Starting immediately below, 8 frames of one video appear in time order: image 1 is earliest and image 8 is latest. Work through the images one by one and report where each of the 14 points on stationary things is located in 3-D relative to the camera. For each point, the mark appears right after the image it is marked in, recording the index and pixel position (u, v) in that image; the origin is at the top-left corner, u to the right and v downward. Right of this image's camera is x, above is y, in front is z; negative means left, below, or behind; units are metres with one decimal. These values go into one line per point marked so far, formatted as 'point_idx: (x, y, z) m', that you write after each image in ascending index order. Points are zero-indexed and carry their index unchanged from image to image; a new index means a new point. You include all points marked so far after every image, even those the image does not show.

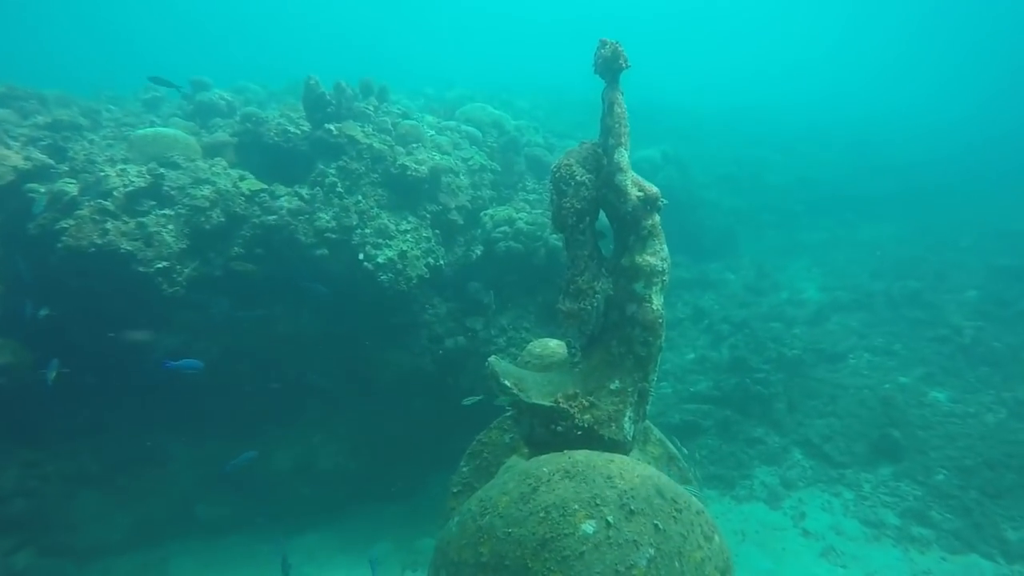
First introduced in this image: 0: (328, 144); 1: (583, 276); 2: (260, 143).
0: (-2.9, +2.2, +10.1) m
1: (+0.6, +0.1, +5.9) m
2: (-4.0, +2.3, +10.2) m
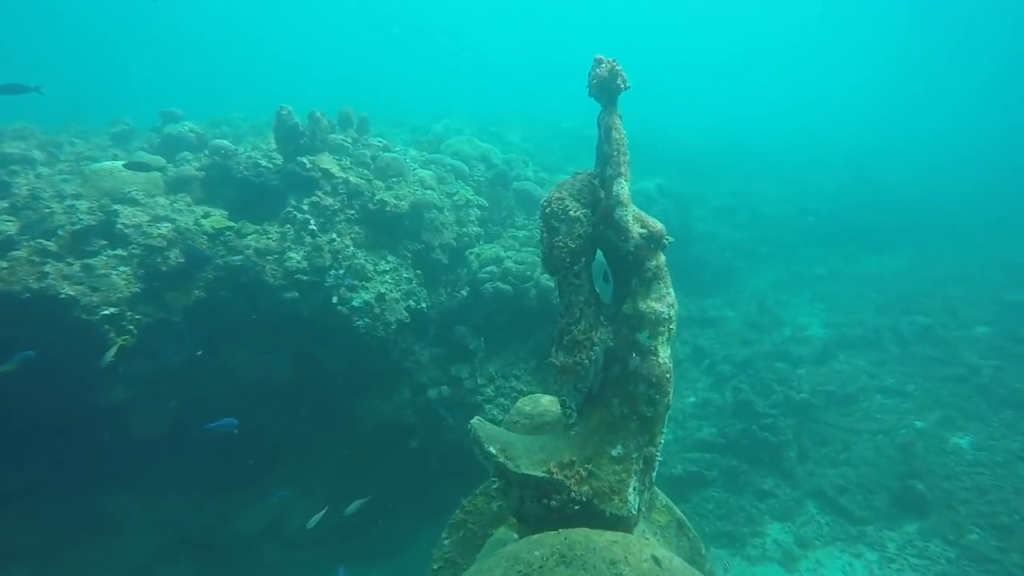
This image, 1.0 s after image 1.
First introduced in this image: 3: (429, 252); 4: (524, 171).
0: (-3.1, +1.6, +9.4) m
1: (+0.5, -0.3, +5.2) m
2: (-4.2, +1.6, +9.5) m
3: (-1.3, +0.5, +9.9) m
4: (+0.2, +2.8, +15.5) m
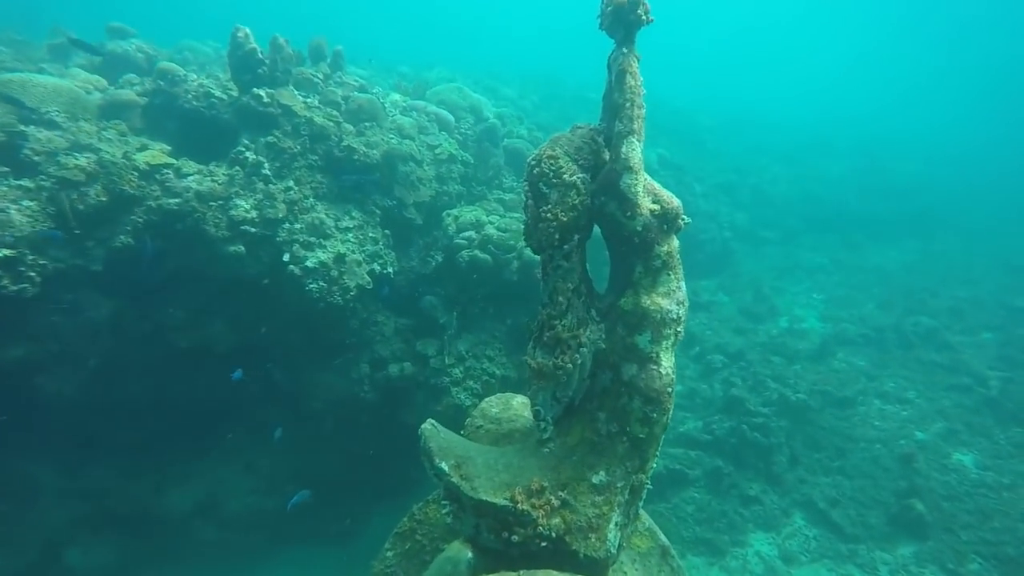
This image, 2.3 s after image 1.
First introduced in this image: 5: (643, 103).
0: (-3.2, +2.2, +8.1) m
1: (+0.3, -0.2, +4.1) m
2: (-4.3, +2.3, +8.2) m
3: (-1.5, +1.0, +8.8) m
4: (+0.1, +3.5, +14.2) m
5: (+0.8, +1.2, +4.0) m
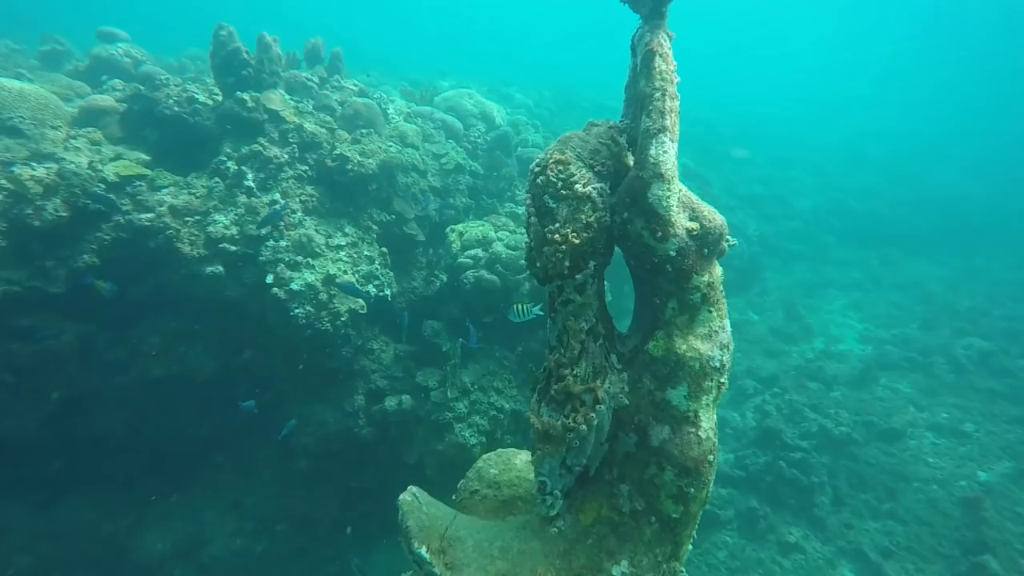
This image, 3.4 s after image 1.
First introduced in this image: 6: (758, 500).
0: (-3.1, +1.9, +7.4) m
1: (+0.3, -0.4, +3.2) m
2: (-4.2, +2.0, +7.5) m
3: (-1.4, +0.8, +8.0) m
4: (+0.4, +3.1, +13.4) m
5: (+0.8, +1.0, +3.2) m
6: (+3.5, -3.0, +9.2) m
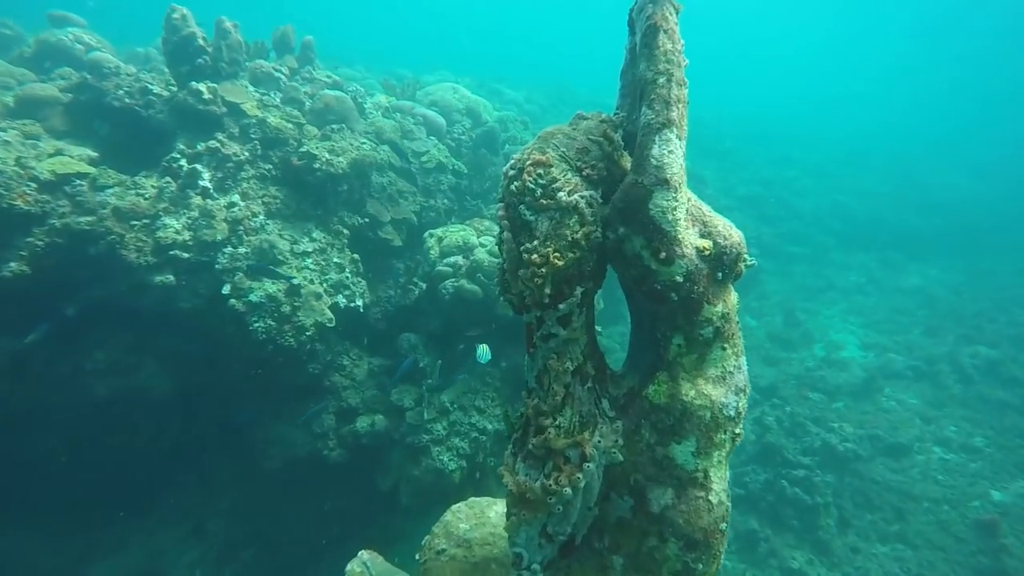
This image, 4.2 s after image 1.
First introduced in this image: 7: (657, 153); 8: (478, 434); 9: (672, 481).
0: (-3.2, +1.8, +6.7) m
1: (+0.2, -0.5, +2.6) m
2: (-4.3, +1.9, +6.8) m
3: (-1.5, +0.7, +7.3) m
4: (+0.2, +3.0, +12.8) m
5: (+0.7, +0.8, +2.6) m
6: (+3.3, -3.1, +8.7) m
7: (+0.5, +0.5, +2.4) m
8: (-0.4, -1.5, +6.8) m
9: (+0.6, -0.8, +2.7) m
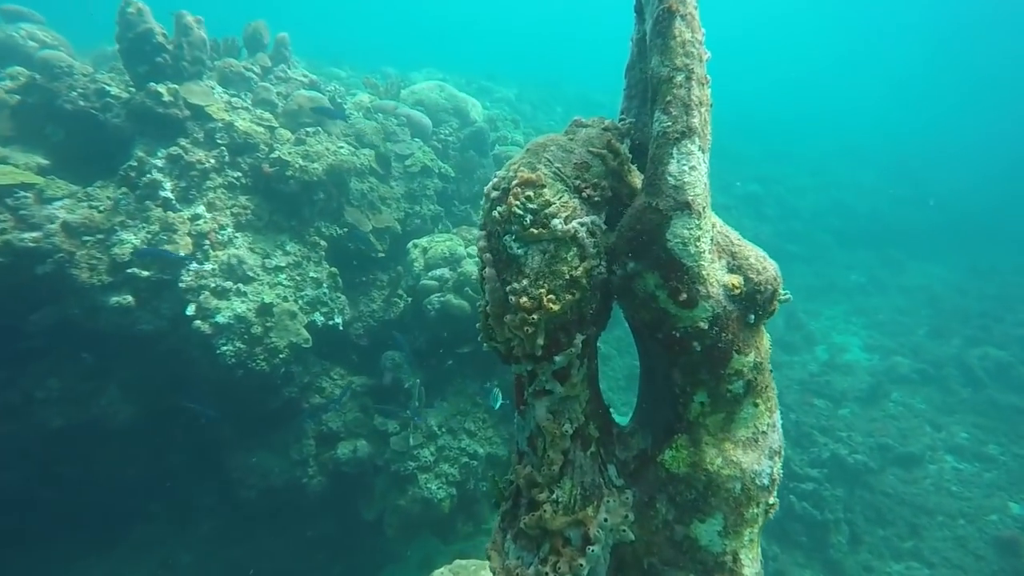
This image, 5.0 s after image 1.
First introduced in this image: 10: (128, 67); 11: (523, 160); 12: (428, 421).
0: (-3.3, +1.6, +6.2) m
1: (+0.1, -0.7, +2.1) m
2: (-4.4, +1.7, +6.3) m
3: (-1.6, +0.5, +6.8) m
4: (0.0, +2.9, +12.3) m
5: (+0.6, +0.7, +2.1) m
6: (+3.2, -3.2, +8.2) m
7: (+0.5, +0.4, +1.9) m
8: (-0.4, -1.6, +6.3) m
9: (+0.6, -0.9, +2.2) m
10: (-3.8, +2.3, +6.7) m
11: (0.0, +0.4, +2.1) m
12: (-0.8, -1.3, +6.4) m
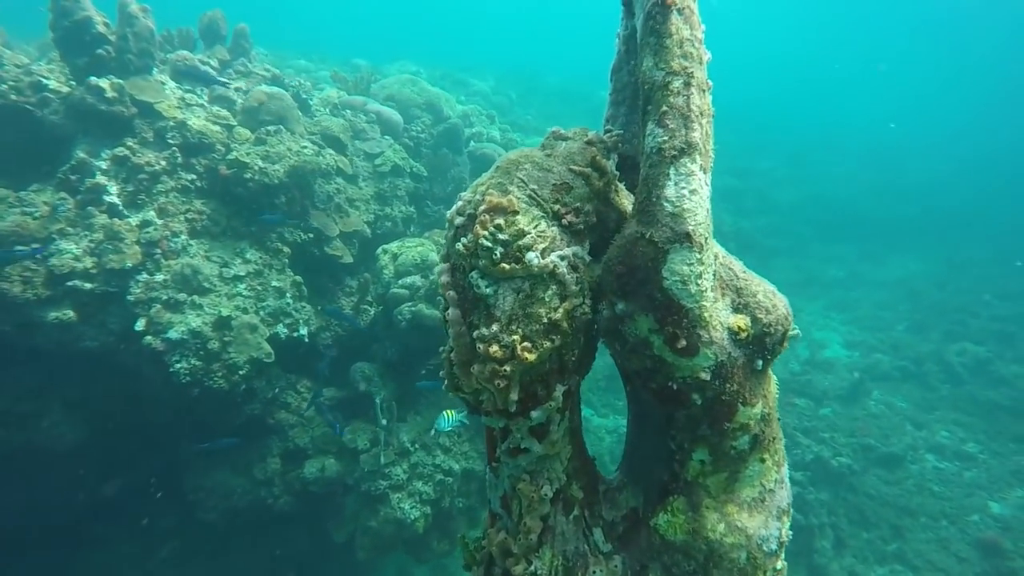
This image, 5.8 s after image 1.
0: (-3.6, +1.5, +5.8) m
1: (+0.1, -0.8, +1.8) m
2: (-4.7, +1.6, +5.8) m
3: (-1.9, +0.4, +6.5) m
4: (-0.5, +2.9, +11.9) m
5: (+0.5, +0.6, +1.8) m
6: (+3.0, -3.2, +8.1) m
7: (+0.4, +0.2, +1.6) m
8: (-0.6, -1.7, +6.0) m
9: (+0.5, -1.0, +1.9) m
10: (-4.1, +2.2, +6.2) m
11: (-0.1, +0.3, +1.8) m
12: (-1.0, -1.4, +6.0) m
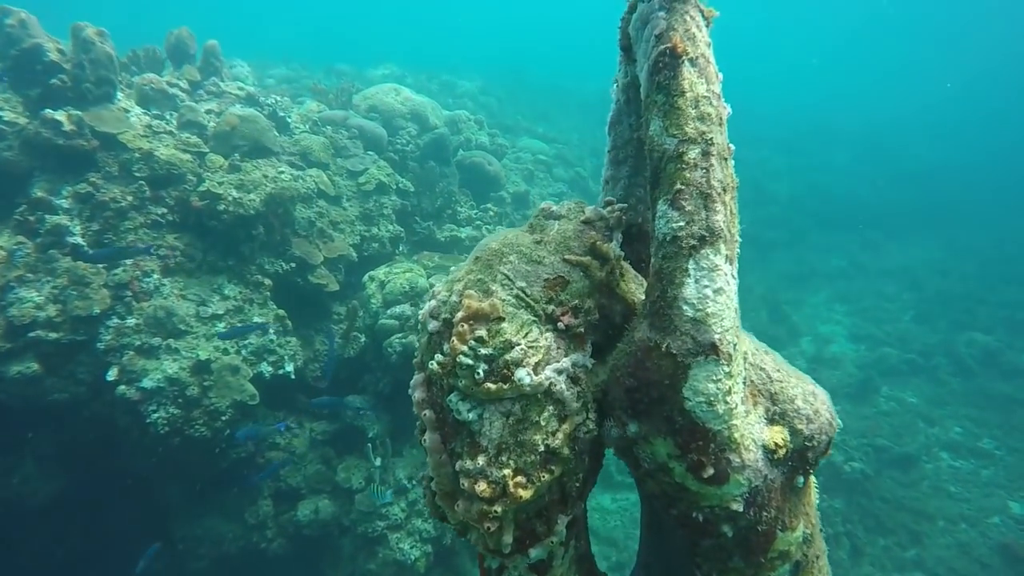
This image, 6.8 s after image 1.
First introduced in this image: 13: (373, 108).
0: (-3.7, +1.1, +5.4) m
1: (+0.1, -1.0, +1.5) m
2: (-4.8, +1.2, +5.5) m
3: (-1.9, +0.1, +6.1) m
4: (-0.7, +2.7, +11.6) m
5: (+0.5, +0.3, +1.5) m
6: (+3.1, -3.3, +7.8) m
7: (+0.4, 0.0, +1.3) m
8: (-0.6, -2.0, +5.7) m
9: (+0.5, -1.3, +1.6) m
10: (-4.2, +1.8, +5.9) m
11: (-0.1, 0.0, +1.5) m
12: (-1.0, -1.6, +5.7) m
13: (-2.1, +2.8, +10.2) m
